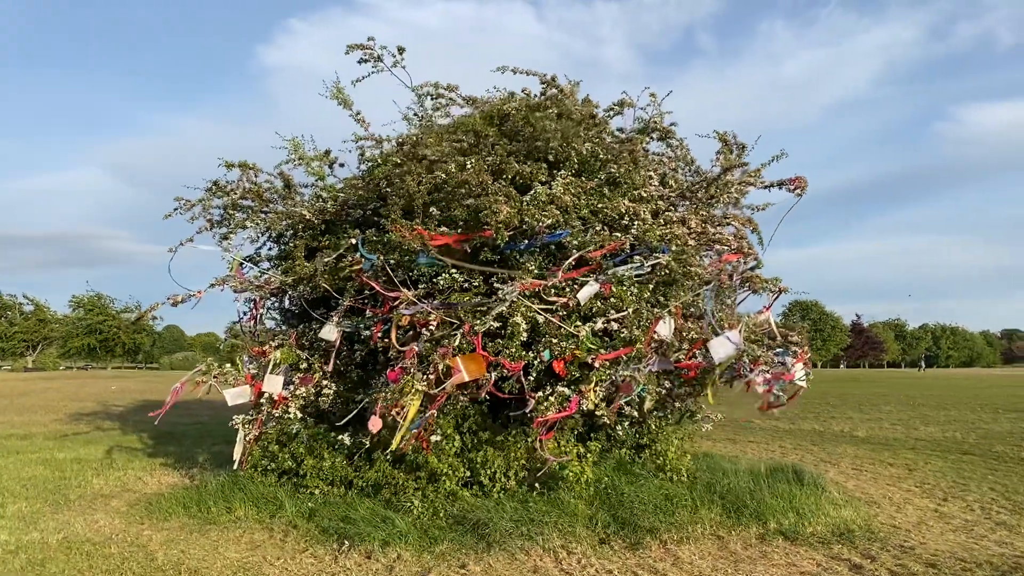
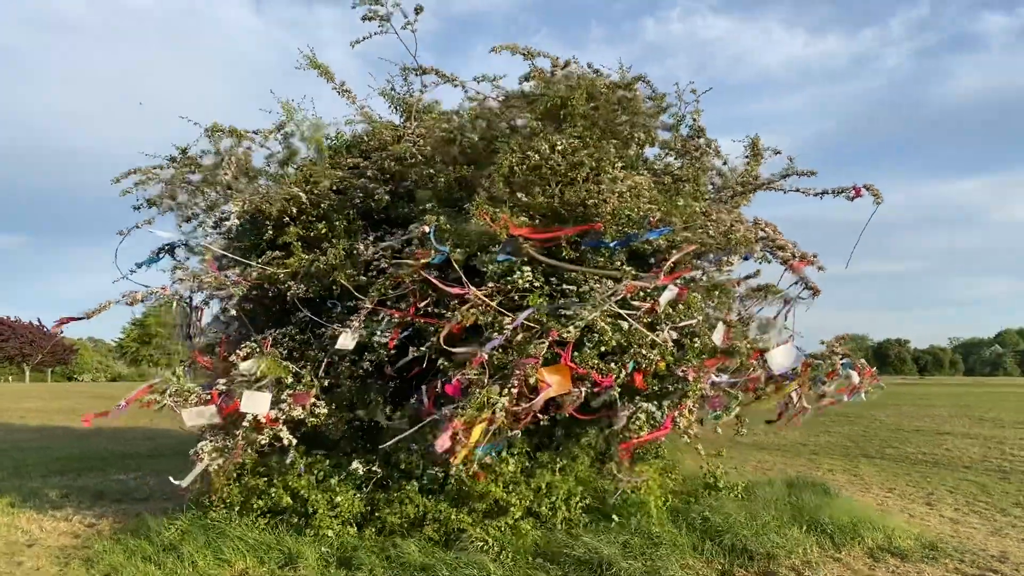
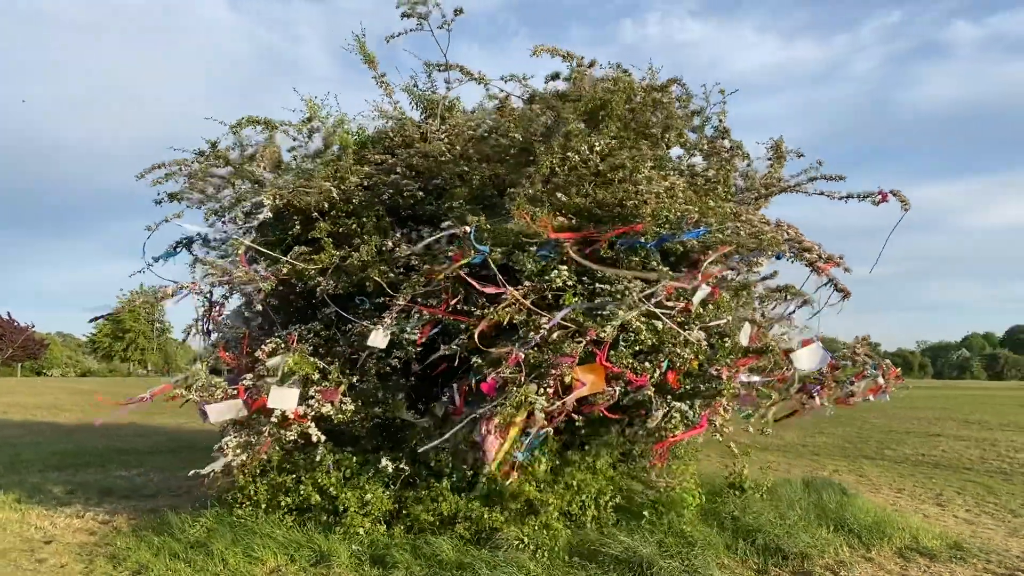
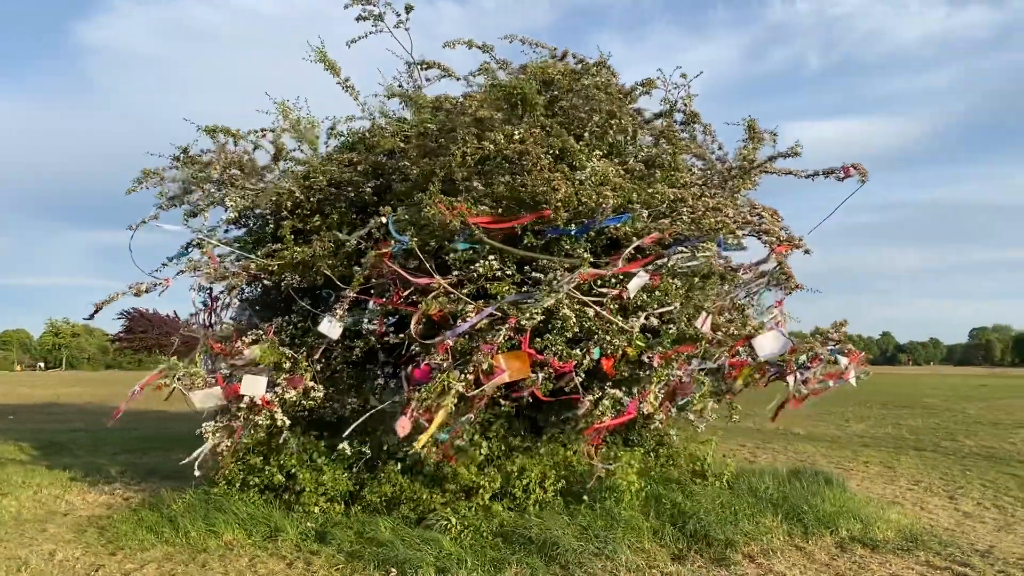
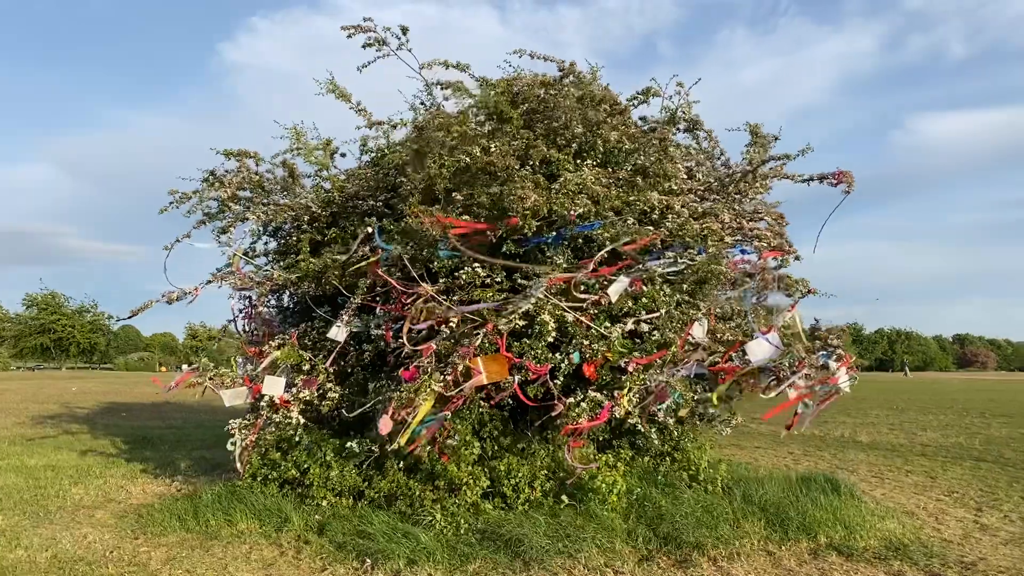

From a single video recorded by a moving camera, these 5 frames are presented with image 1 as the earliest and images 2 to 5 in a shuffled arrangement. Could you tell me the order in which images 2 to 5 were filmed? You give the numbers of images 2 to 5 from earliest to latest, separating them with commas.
5, 4, 2, 3
